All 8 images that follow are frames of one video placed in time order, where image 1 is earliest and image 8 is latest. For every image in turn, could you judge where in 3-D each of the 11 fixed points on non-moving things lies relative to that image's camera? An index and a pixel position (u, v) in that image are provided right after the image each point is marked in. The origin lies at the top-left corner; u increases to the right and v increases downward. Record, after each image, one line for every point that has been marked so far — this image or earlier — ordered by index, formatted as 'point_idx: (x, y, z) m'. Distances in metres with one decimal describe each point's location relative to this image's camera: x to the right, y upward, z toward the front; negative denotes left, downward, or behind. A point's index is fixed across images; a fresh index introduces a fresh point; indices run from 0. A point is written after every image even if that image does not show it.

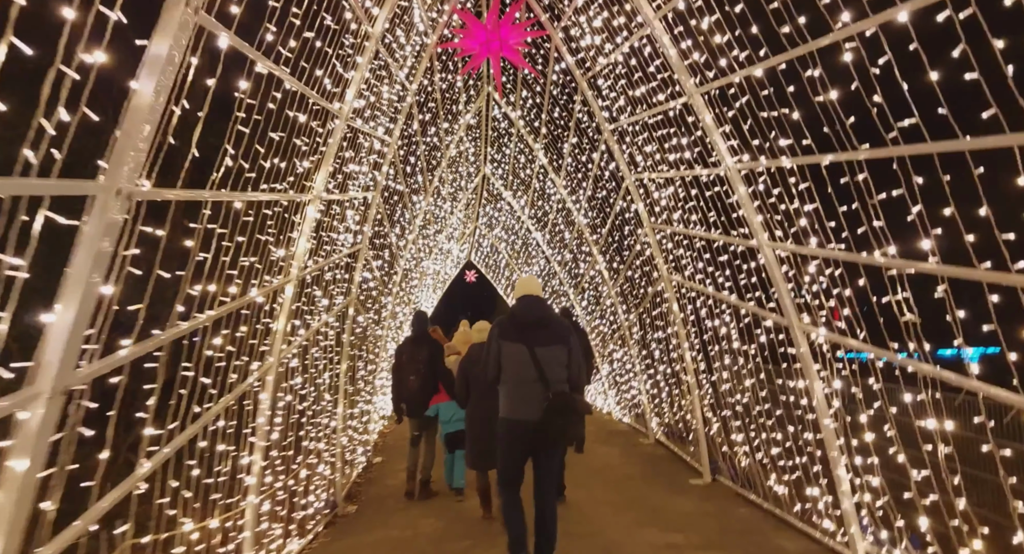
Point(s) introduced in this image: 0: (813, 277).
0: (+2.1, 0.0, +3.2) m
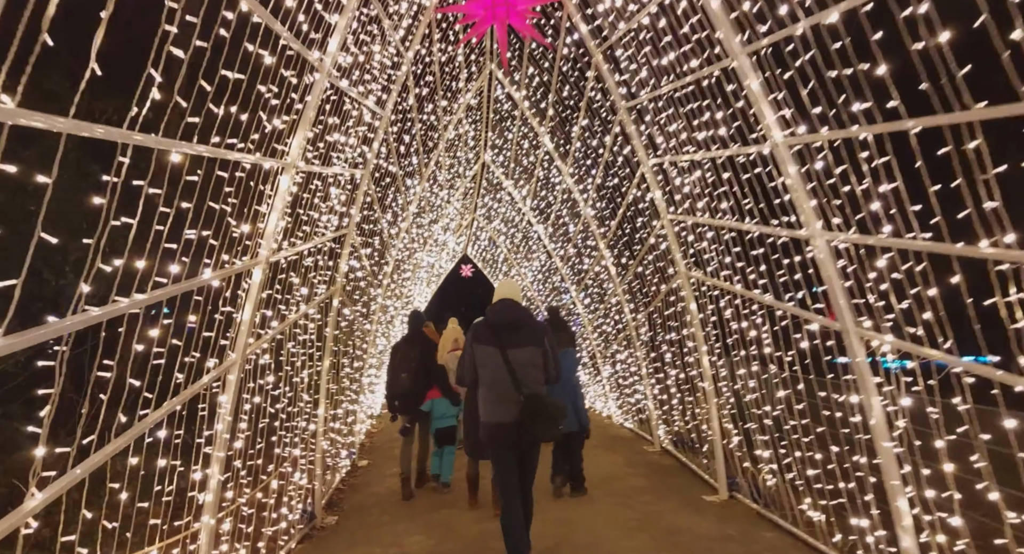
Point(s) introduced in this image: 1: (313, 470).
0: (+2.2, 0.0, +2.7) m
1: (-2.1, -2.1, +4.9) m
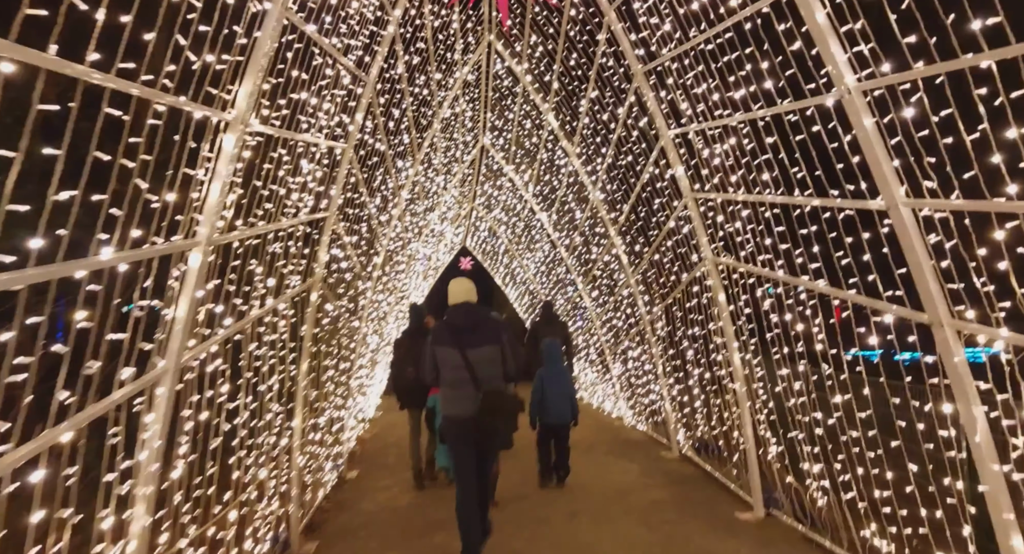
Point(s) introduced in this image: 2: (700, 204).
0: (+2.2, +0.1, +2.1) m
1: (-2.1, -2.0, +4.3) m
2: (+1.9, +0.7, +4.6) m
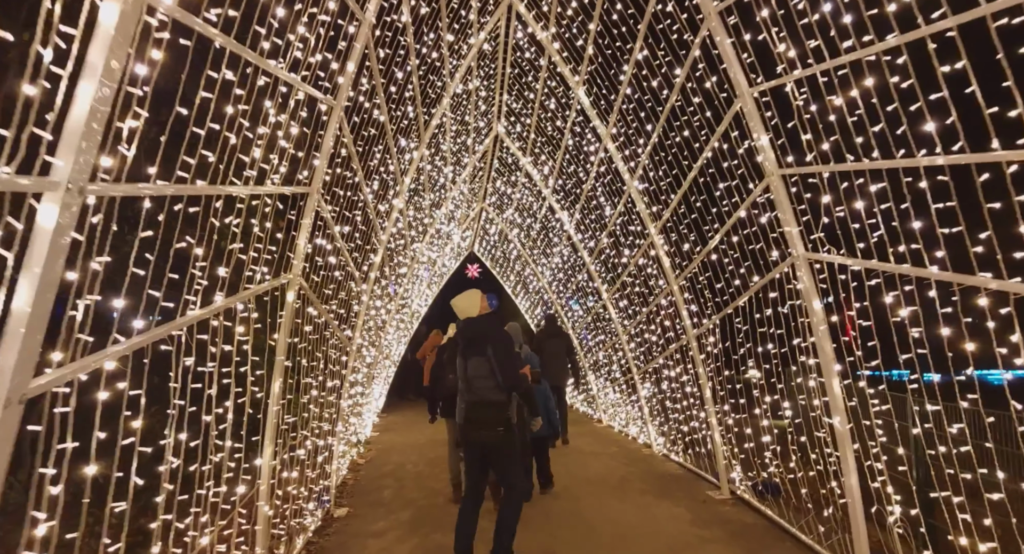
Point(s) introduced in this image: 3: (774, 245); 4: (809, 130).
0: (+2.5, +0.2, +1.0) m
1: (-1.9, -1.9, +3.2) m
2: (+2.2, +0.7, +3.5) m
3: (+2.2, +0.3, +3.9) m
4: (+2.0, +1.0, +3.1) m
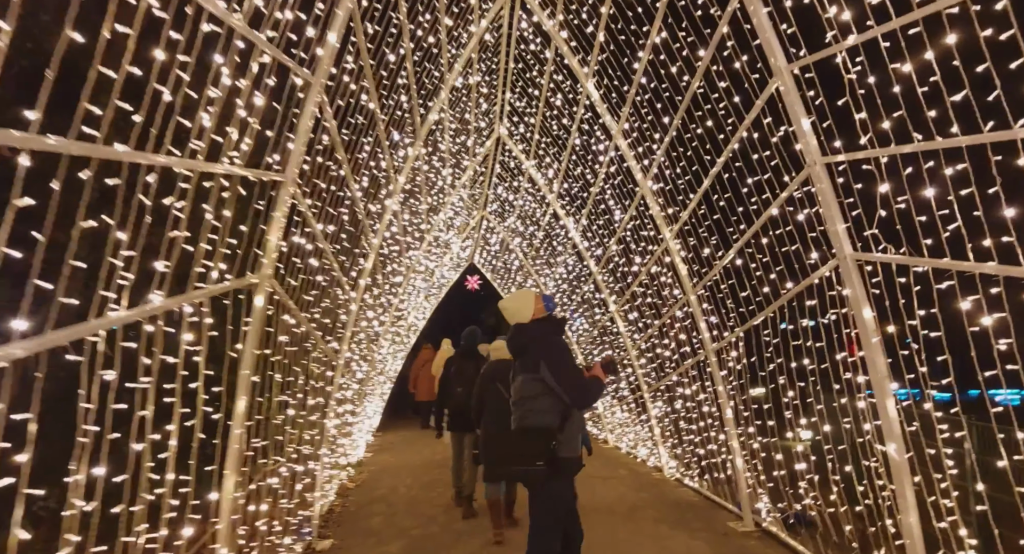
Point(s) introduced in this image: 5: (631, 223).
0: (+2.5, +0.2, +0.5) m
1: (-1.8, -1.9, +2.6) m
2: (+2.2, +0.7, +3.1) m
3: (+2.3, +0.2, +3.4) m
4: (+2.1, +1.0, +2.6) m
5: (+1.6, +0.7, +6.1) m
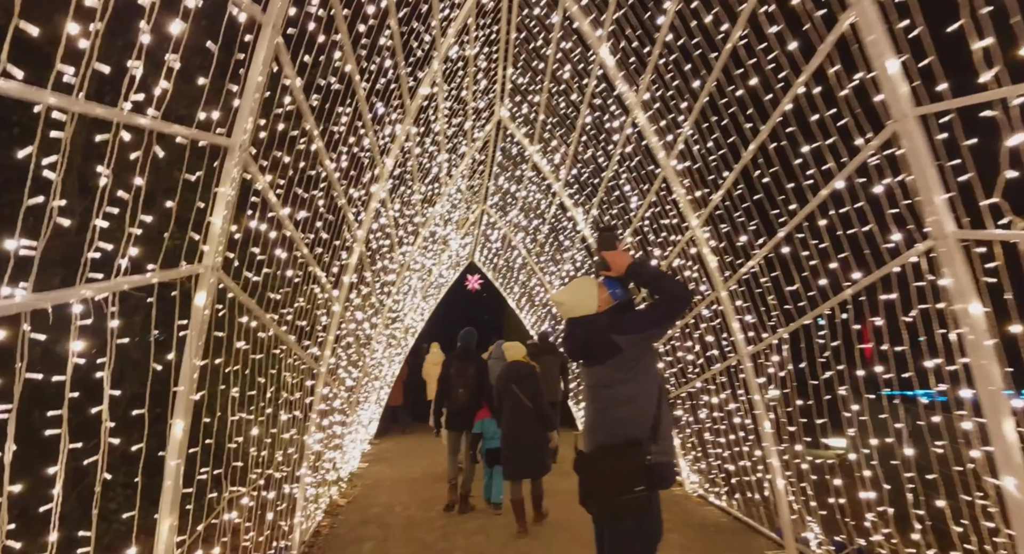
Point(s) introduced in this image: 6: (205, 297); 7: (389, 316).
0: (+2.5, +0.3, -0.2) m
1: (-1.8, -1.9, +2.0) m
2: (+2.2, +0.8, +2.4) m
3: (+2.3, +0.3, +2.7) m
4: (+2.1, +1.1, +2.0) m
5: (+1.6, +0.8, +5.4) m
6: (-1.7, -0.1, +2.4) m
7: (-1.9, -0.6, +7.0) m
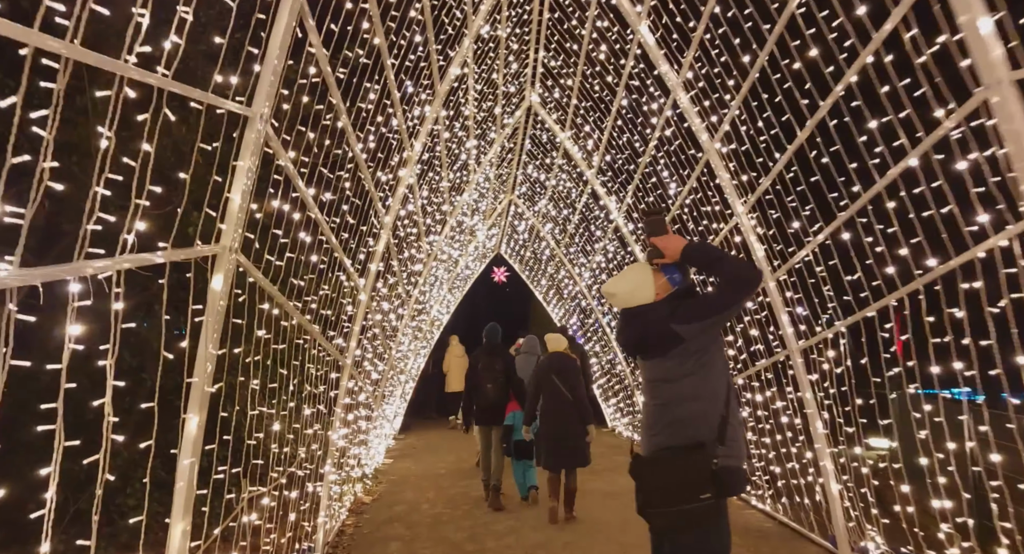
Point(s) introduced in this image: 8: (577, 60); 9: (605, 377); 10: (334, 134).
0: (+2.6, +0.4, -0.6) m
1: (-1.6, -1.8, +1.8) m
2: (+2.4, +0.8, +2.0) m
3: (+2.5, +0.4, +2.3) m
4: (+2.3, +1.1, +1.6) m
5: (+2.0, +0.9, +5.0) m
6: (-1.5, 0.0, +2.2) m
7: (-1.5, -0.5, +6.8) m
8: (+0.8, +2.7, +5.6) m
9: (+1.9, -2.0, +9.2) m
10: (-1.2, +1.0, +3.1) m
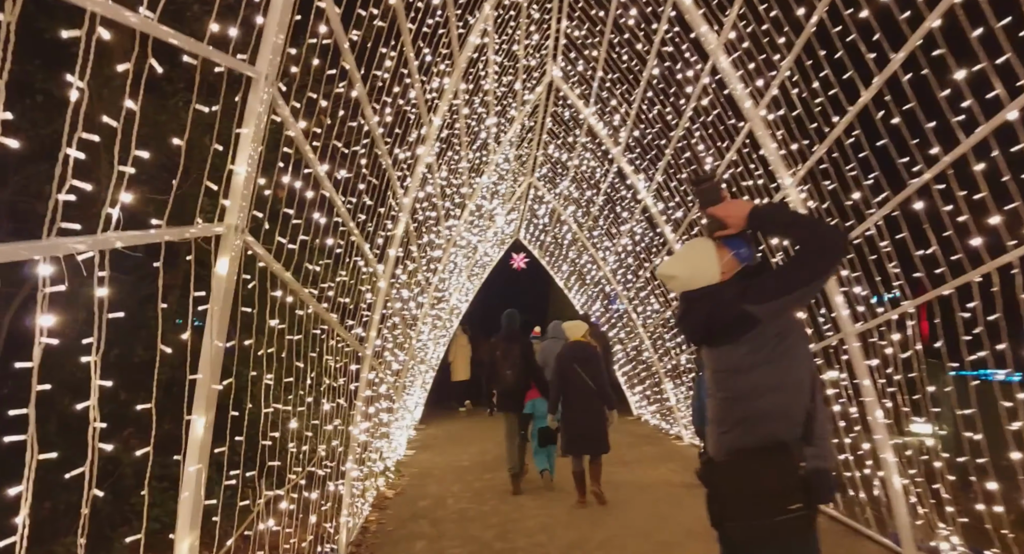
0: (+2.7, +0.4, -1.0) m
1: (-1.4, -1.7, +1.6) m
2: (+2.6, +0.9, +1.6) m
3: (+2.7, +0.5, +1.9) m
4: (+2.4, +1.2, +1.1) m
5: (+2.3, +1.0, +4.6) m
6: (-1.3, 0.0, +2.0) m
7: (-1.1, -0.3, +6.6) m
8: (+1.1, +2.9, +5.2) m
9: (+2.3, -1.8, +8.9) m
10: (-1.0, +1.1, +2.8) m
